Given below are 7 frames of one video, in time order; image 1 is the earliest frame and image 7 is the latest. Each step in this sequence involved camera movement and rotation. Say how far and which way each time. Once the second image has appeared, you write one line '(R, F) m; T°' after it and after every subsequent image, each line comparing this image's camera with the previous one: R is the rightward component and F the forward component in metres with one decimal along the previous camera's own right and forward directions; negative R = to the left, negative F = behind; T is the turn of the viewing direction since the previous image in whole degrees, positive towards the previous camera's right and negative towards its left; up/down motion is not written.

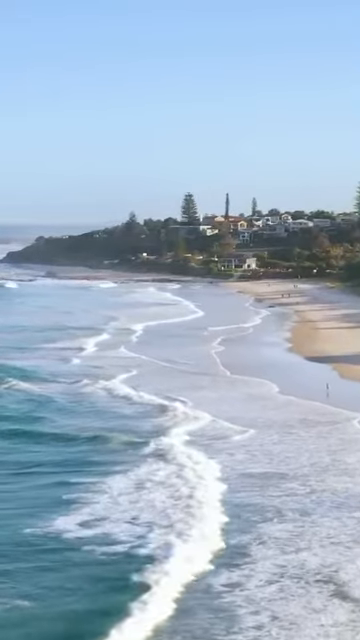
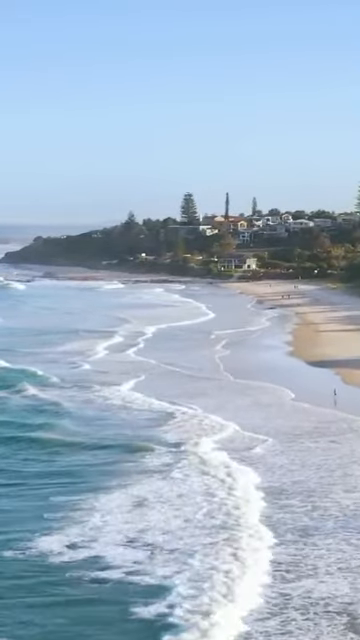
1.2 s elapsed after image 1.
(+0.1, +0.9) m; 0°
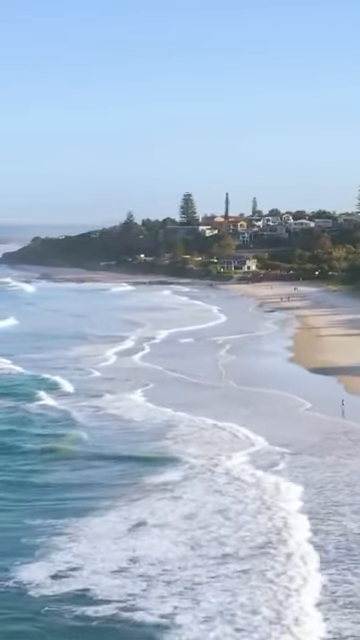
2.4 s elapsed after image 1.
(+0.1, +1.0) m; 0°
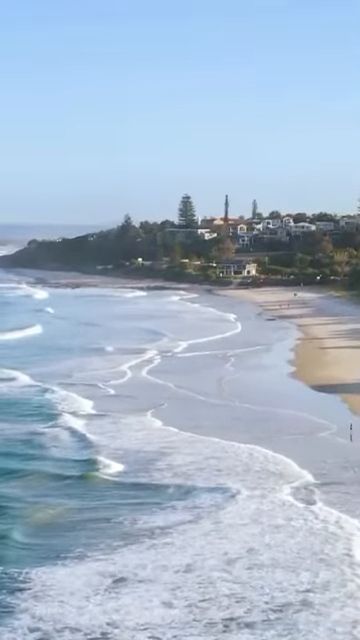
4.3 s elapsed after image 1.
(+0.1, +1.5) m; 0°
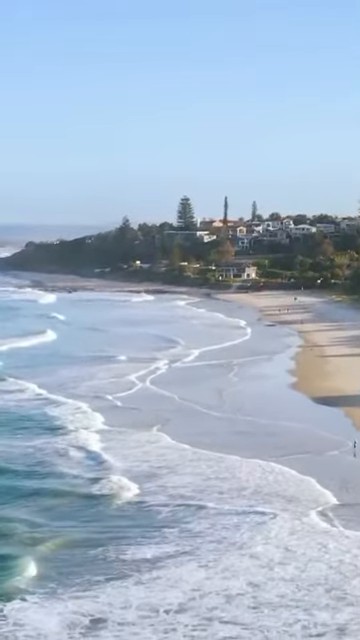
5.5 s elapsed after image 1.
(+0.1, +0.8) m; 0°
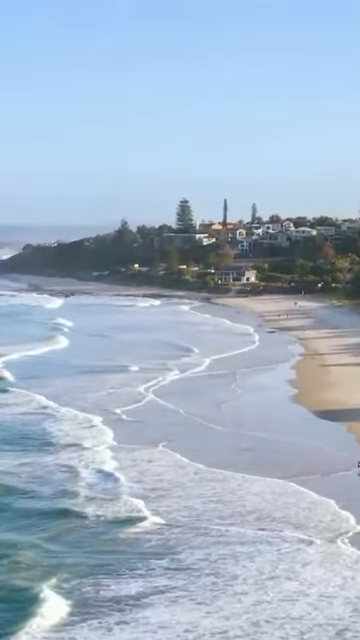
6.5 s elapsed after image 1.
(+0.1, +0.8) m; 0°
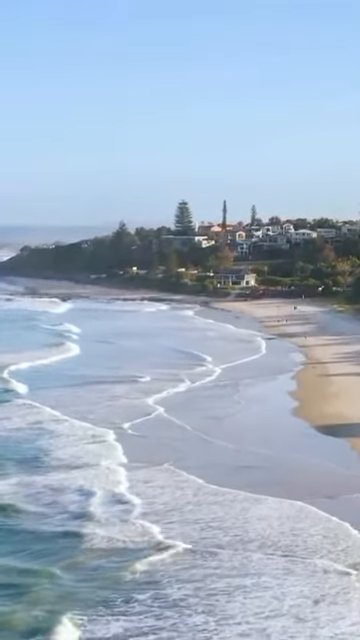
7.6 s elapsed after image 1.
(+0.1, +0.9) m; 0°
